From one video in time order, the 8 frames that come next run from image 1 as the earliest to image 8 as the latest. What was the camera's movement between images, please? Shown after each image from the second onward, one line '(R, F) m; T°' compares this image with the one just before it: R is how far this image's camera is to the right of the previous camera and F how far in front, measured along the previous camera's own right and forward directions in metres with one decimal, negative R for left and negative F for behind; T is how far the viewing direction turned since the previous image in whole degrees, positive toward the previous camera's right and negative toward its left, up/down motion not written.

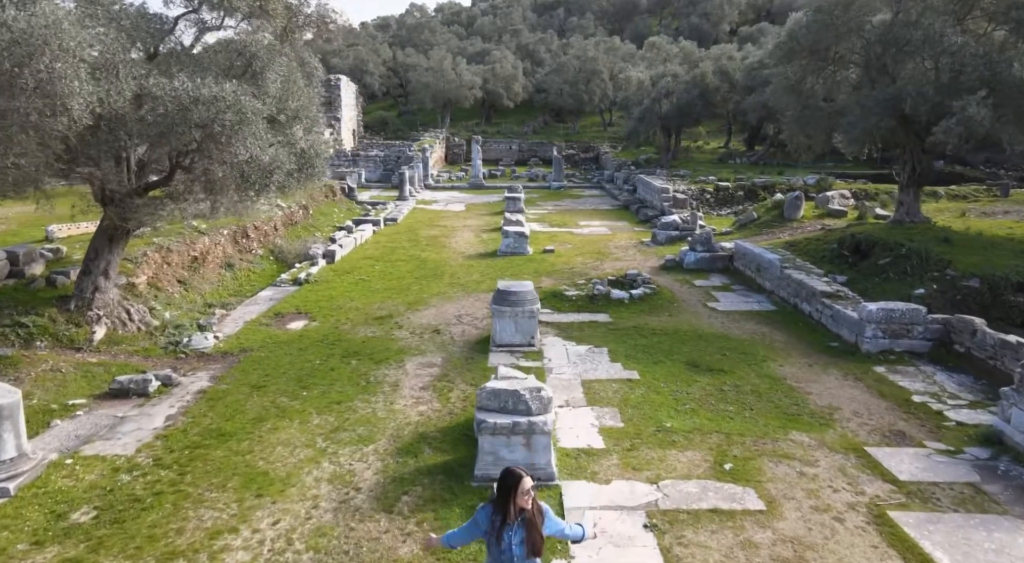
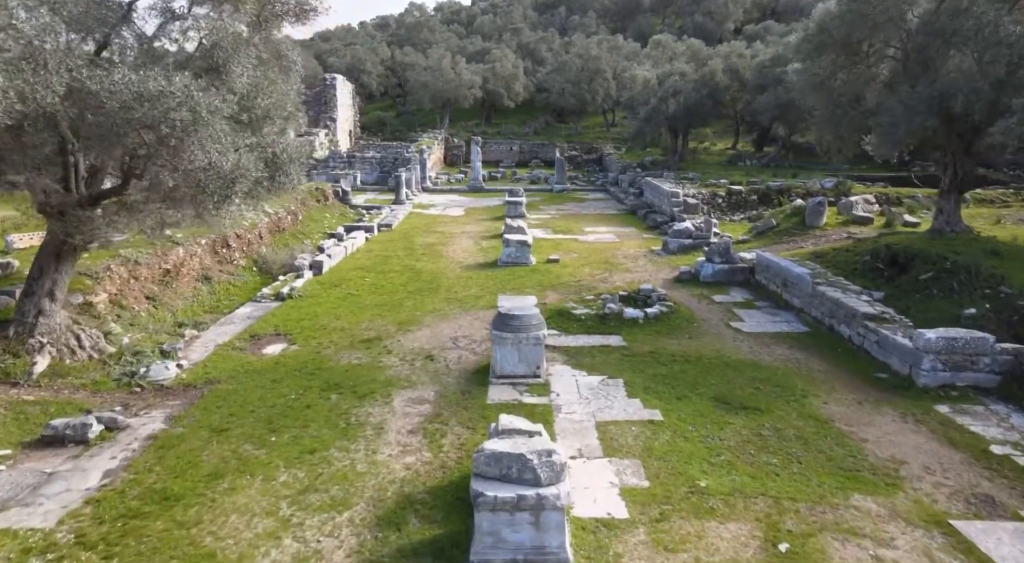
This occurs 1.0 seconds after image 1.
(0.0, +1.0) m; 0°
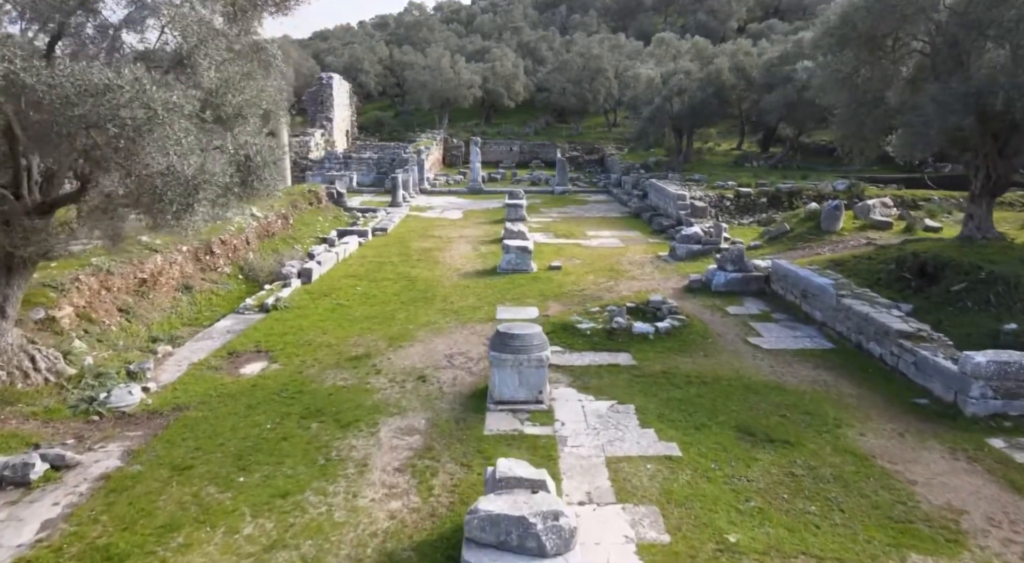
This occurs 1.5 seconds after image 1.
(0.0, +0.7) m; 0°
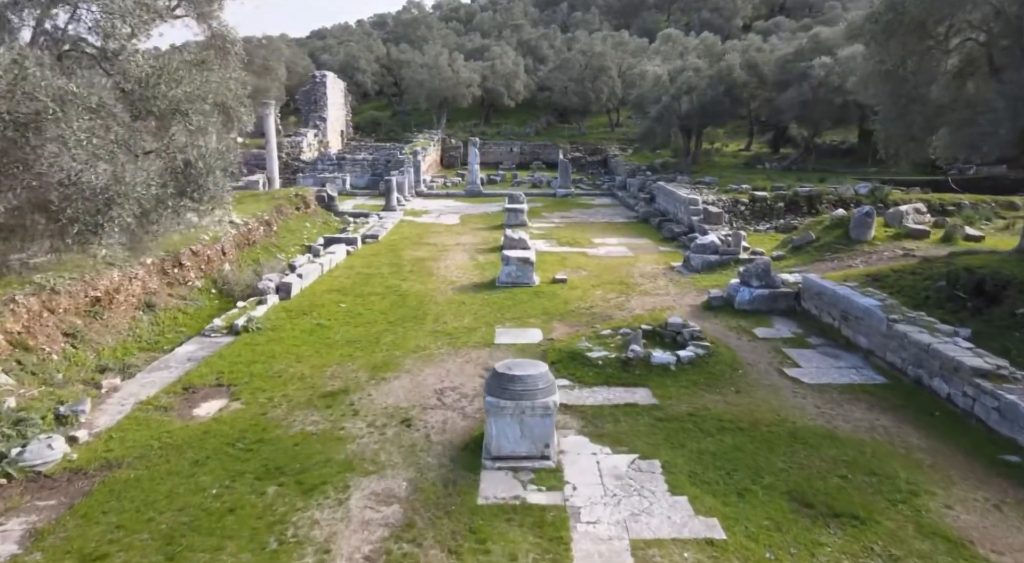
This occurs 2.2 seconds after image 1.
(0.0, +1.1) m; 0°
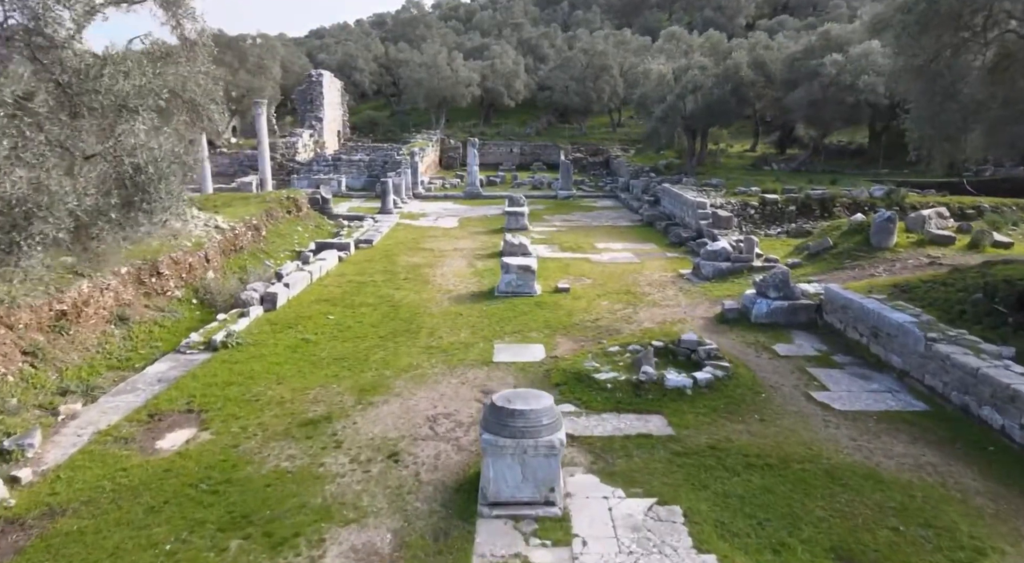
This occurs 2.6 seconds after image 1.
(0.0, +0.6) m; 0°
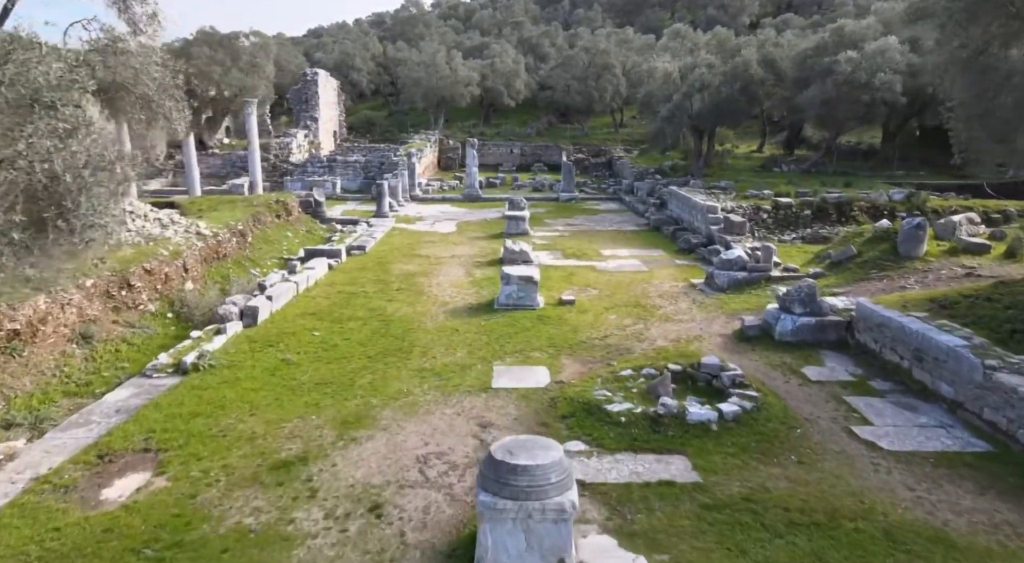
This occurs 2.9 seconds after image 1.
(0.0, +0.8) m; 0°
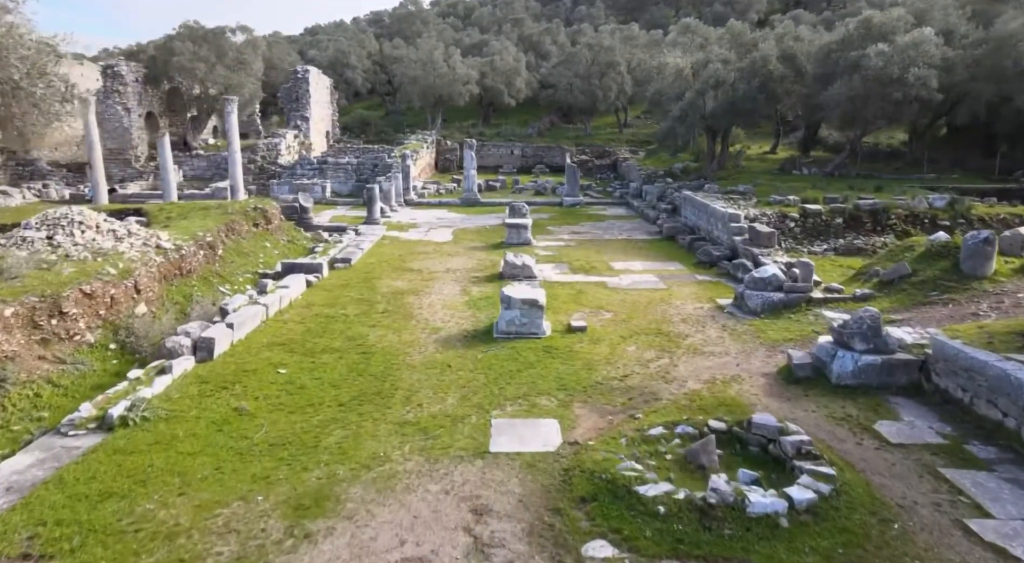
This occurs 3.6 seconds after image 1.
(0.0, +1.4) m; 0°
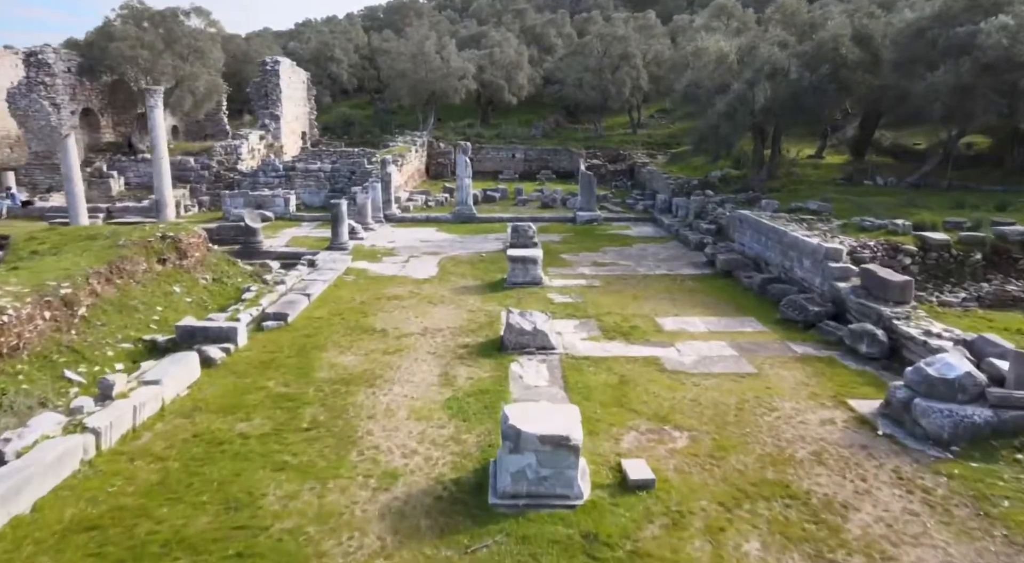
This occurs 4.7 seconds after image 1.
(-0.1, +3.9) m; 0°
